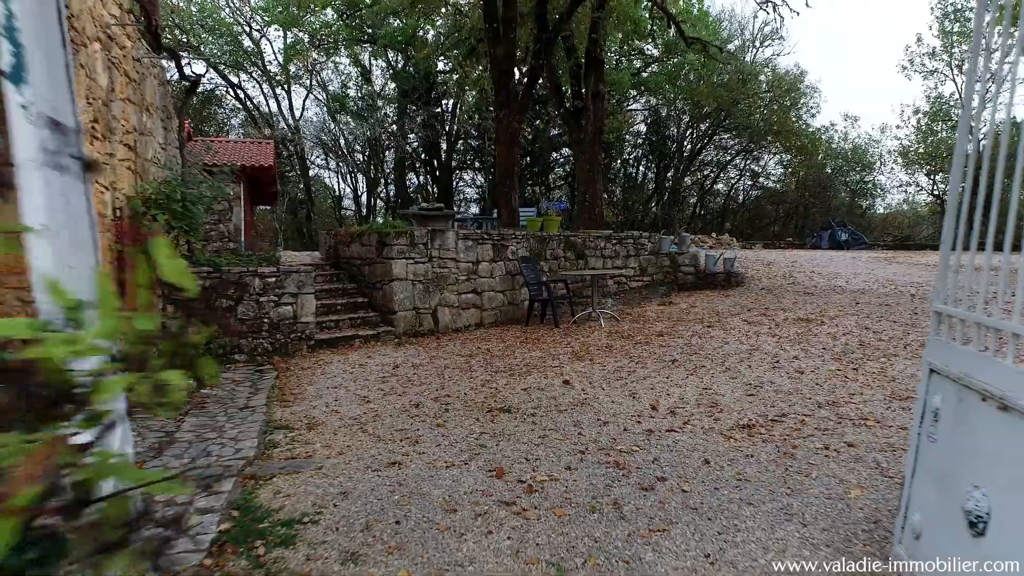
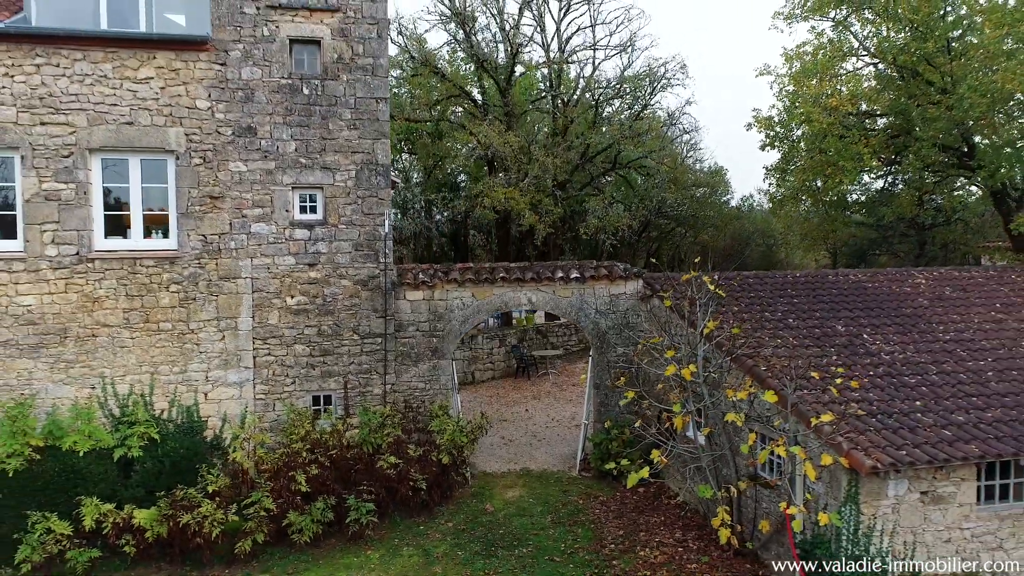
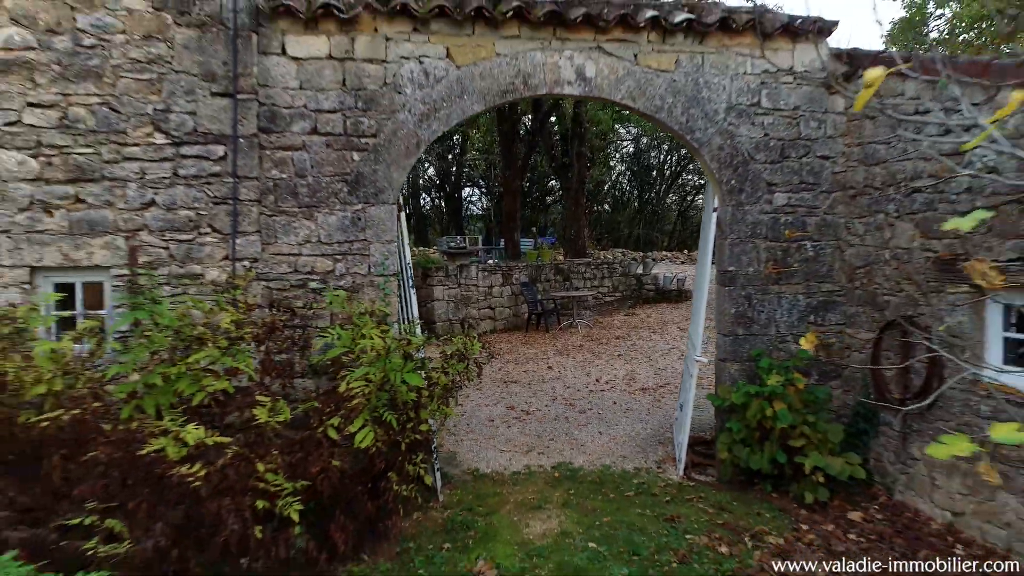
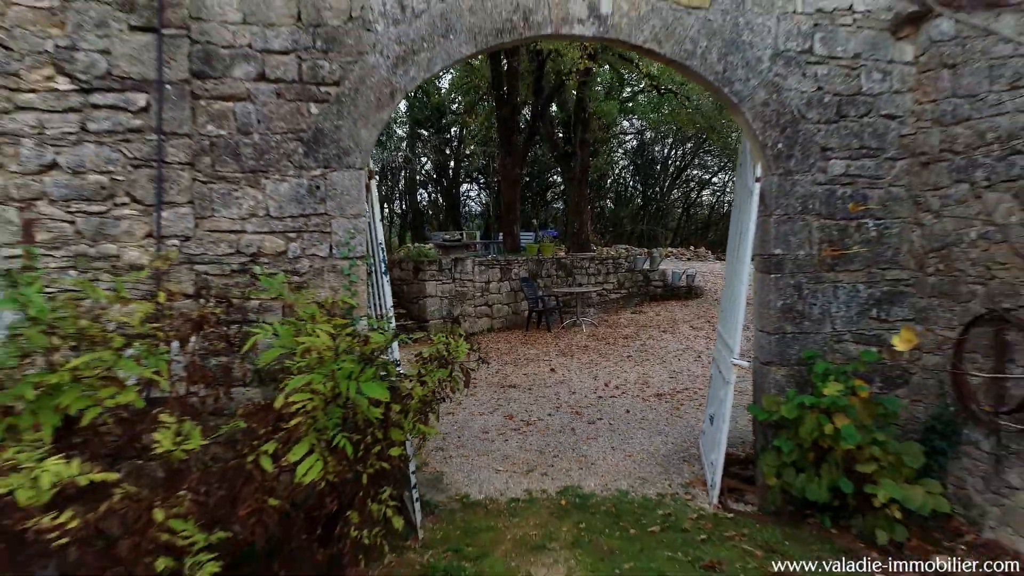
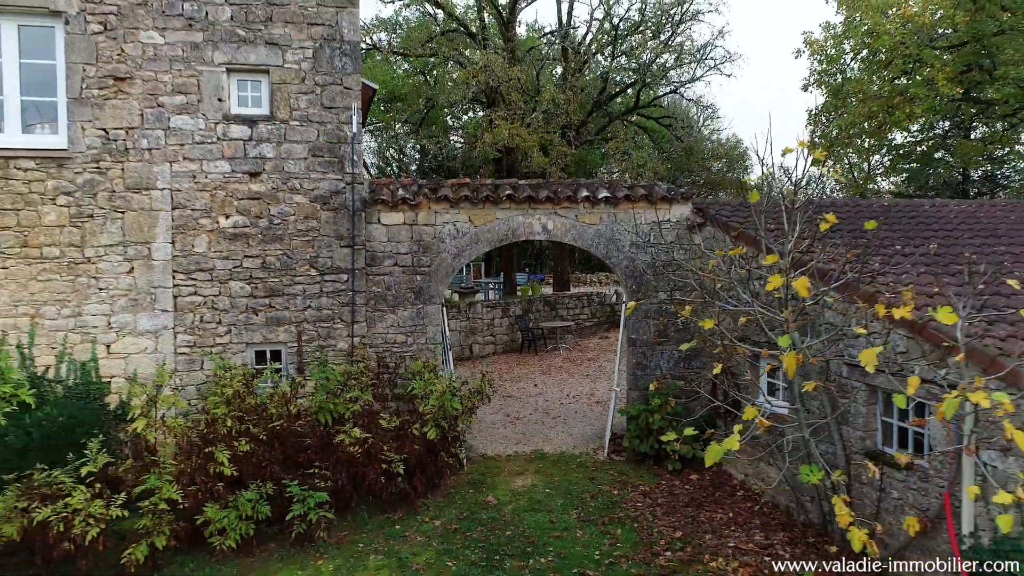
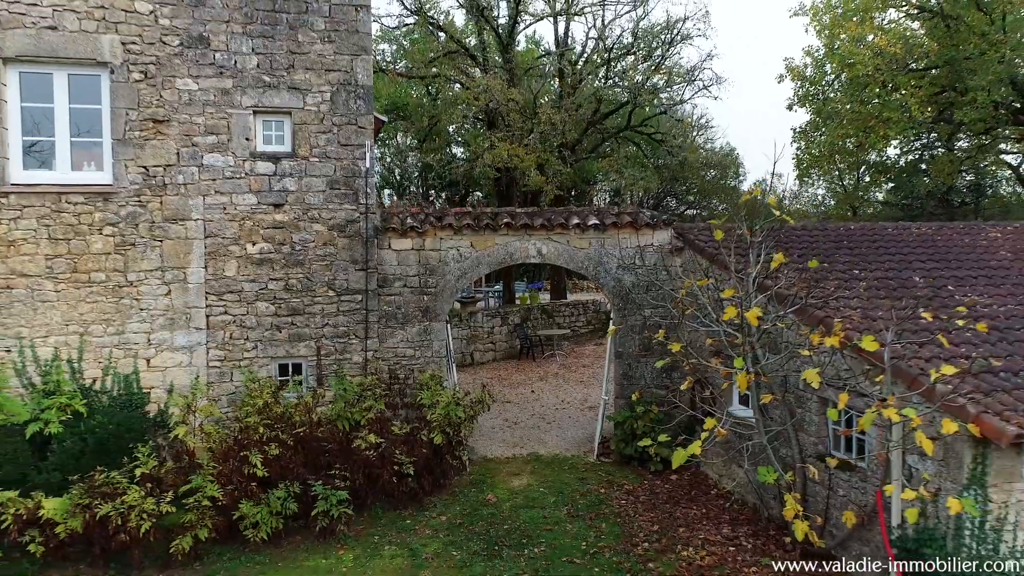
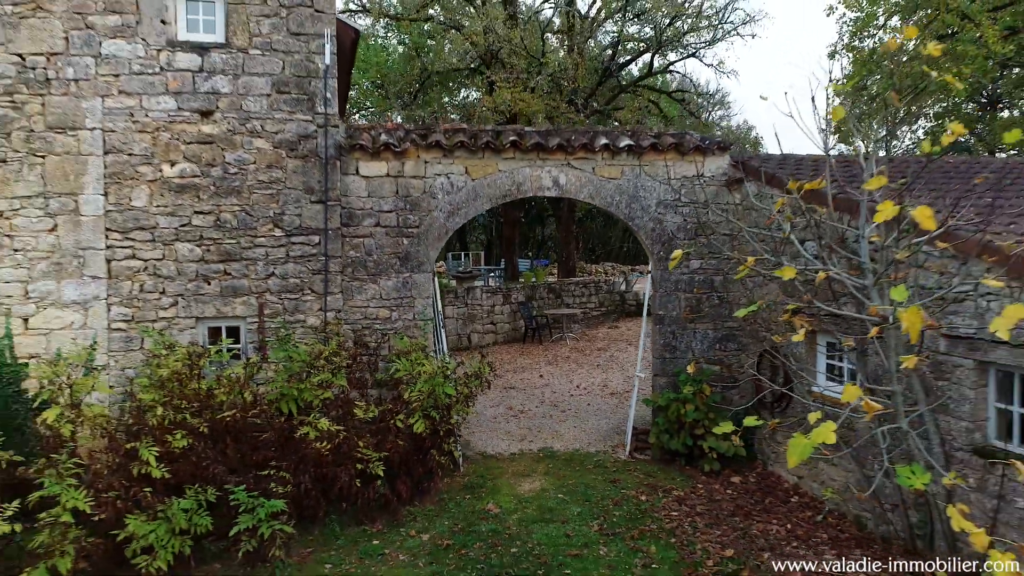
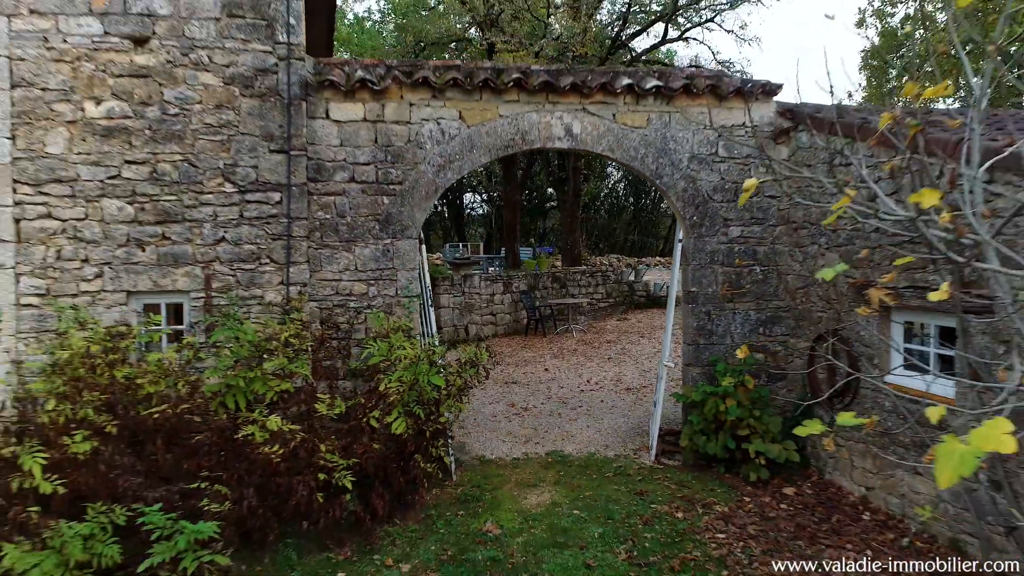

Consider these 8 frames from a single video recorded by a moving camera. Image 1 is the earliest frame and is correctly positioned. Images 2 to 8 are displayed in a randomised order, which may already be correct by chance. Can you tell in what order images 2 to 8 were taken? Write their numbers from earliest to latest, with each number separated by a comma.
4, 3, 8, 7, 5, 6, 2
